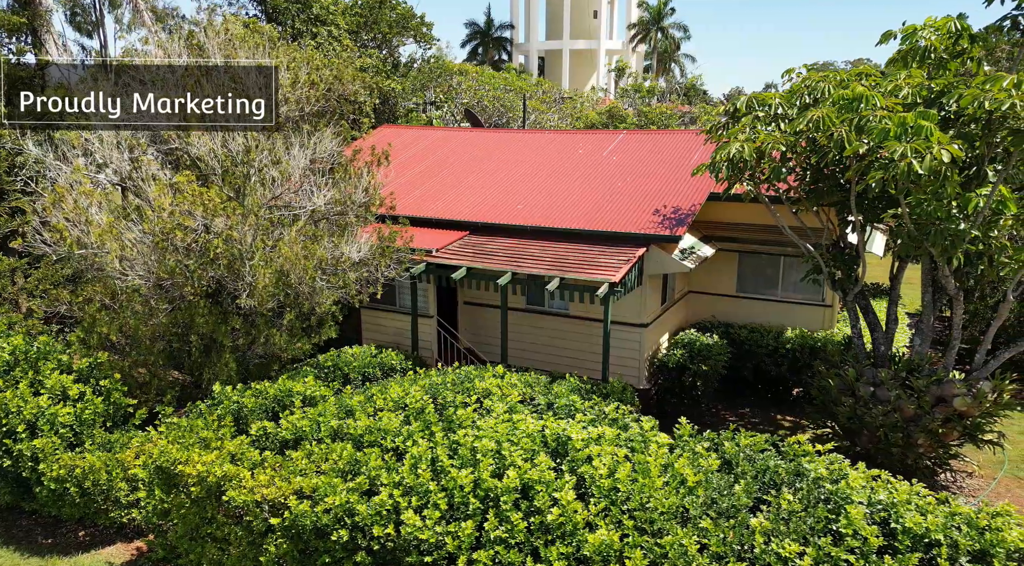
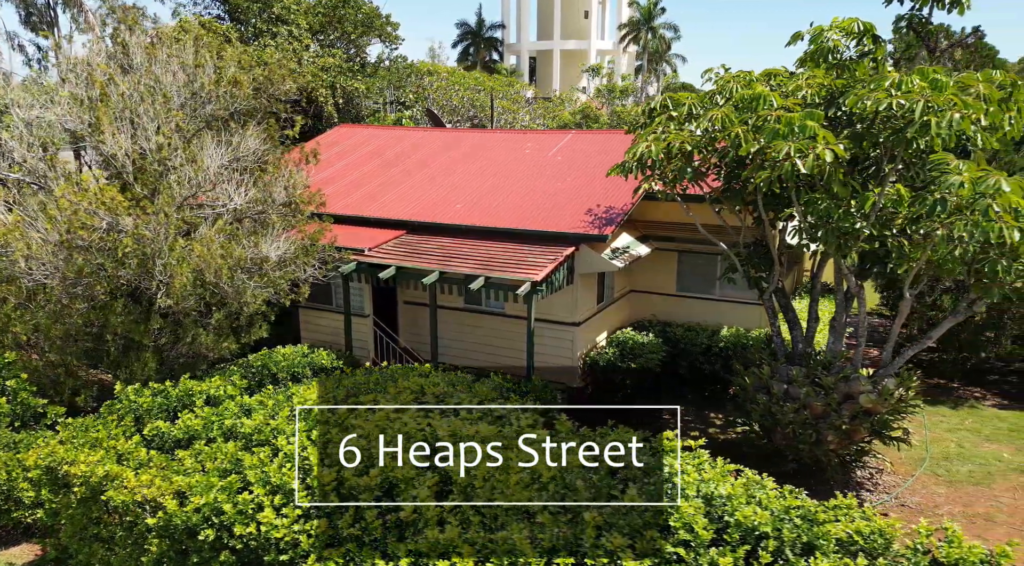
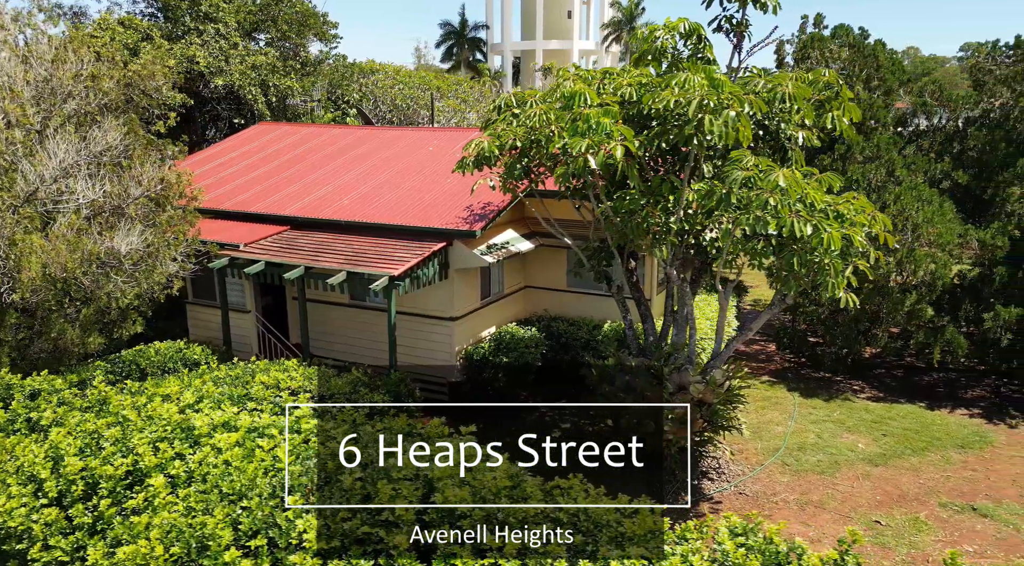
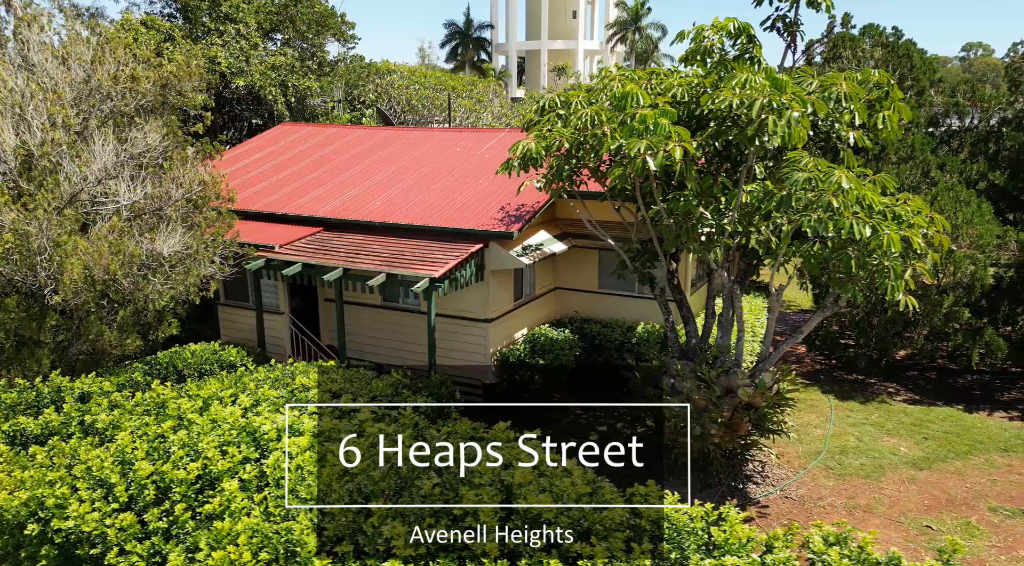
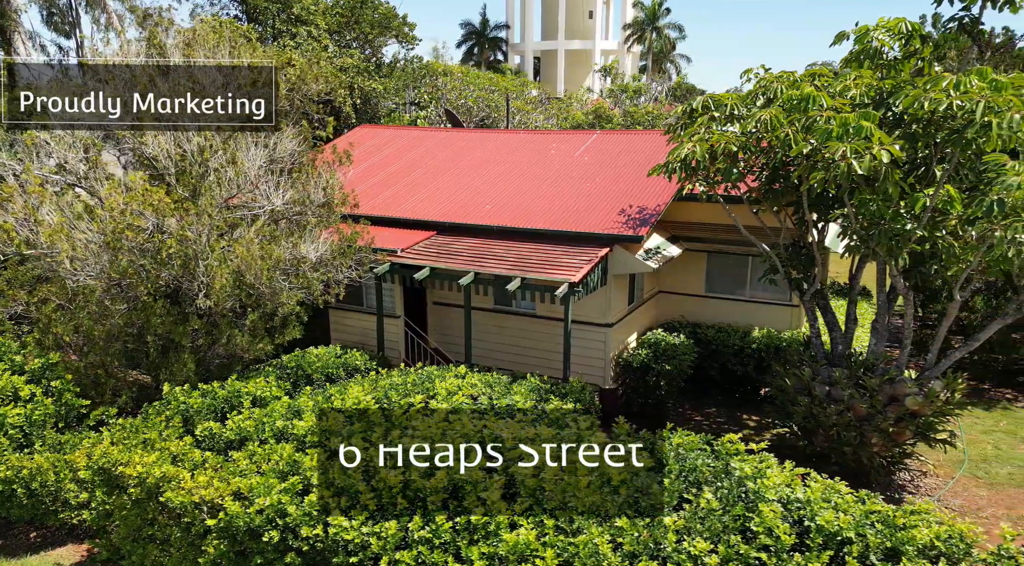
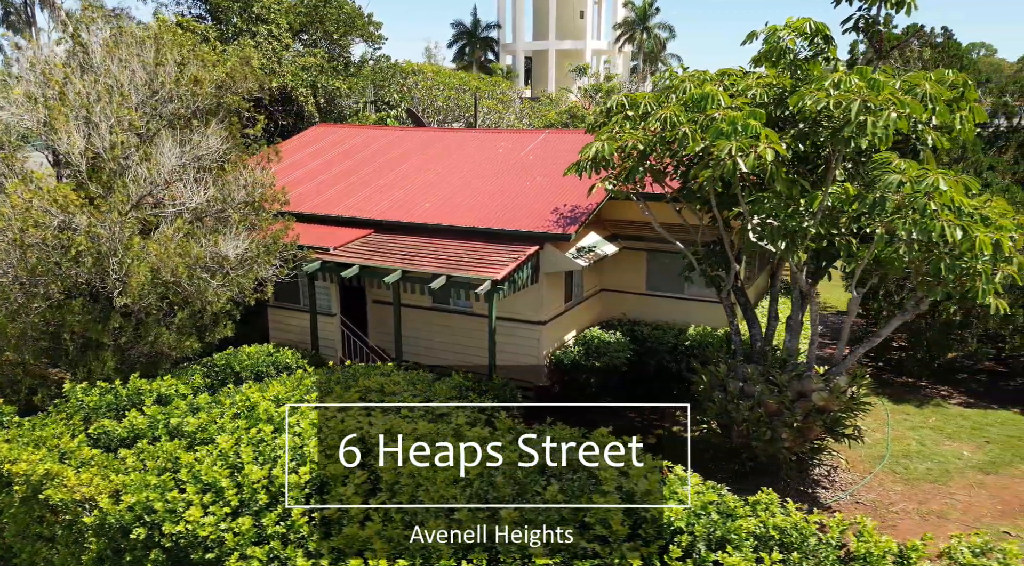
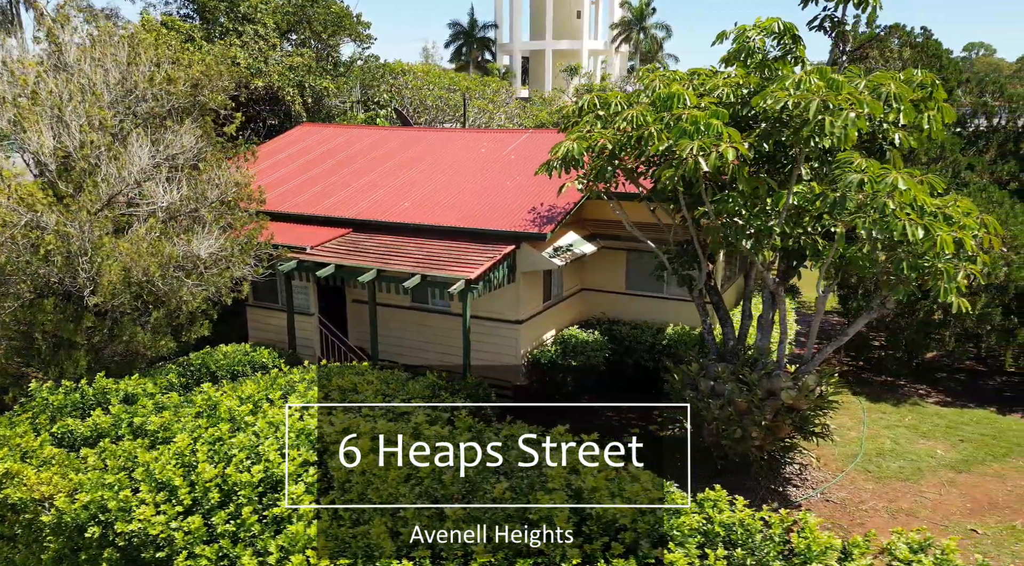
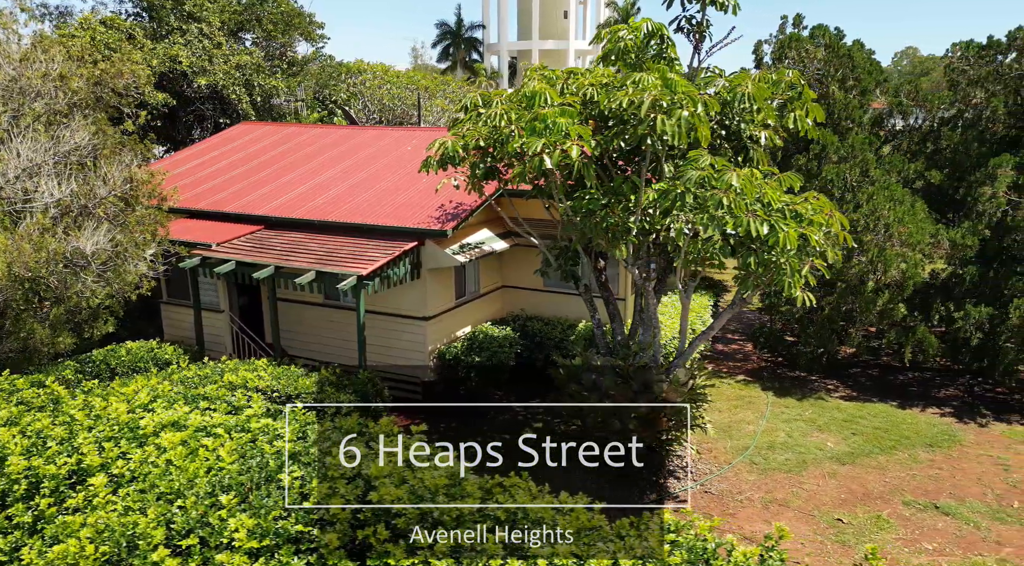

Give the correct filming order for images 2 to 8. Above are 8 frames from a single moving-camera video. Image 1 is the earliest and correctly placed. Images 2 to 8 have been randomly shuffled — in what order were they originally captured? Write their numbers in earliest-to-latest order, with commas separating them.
5, 2, 6, 7, 4, 3, 8
